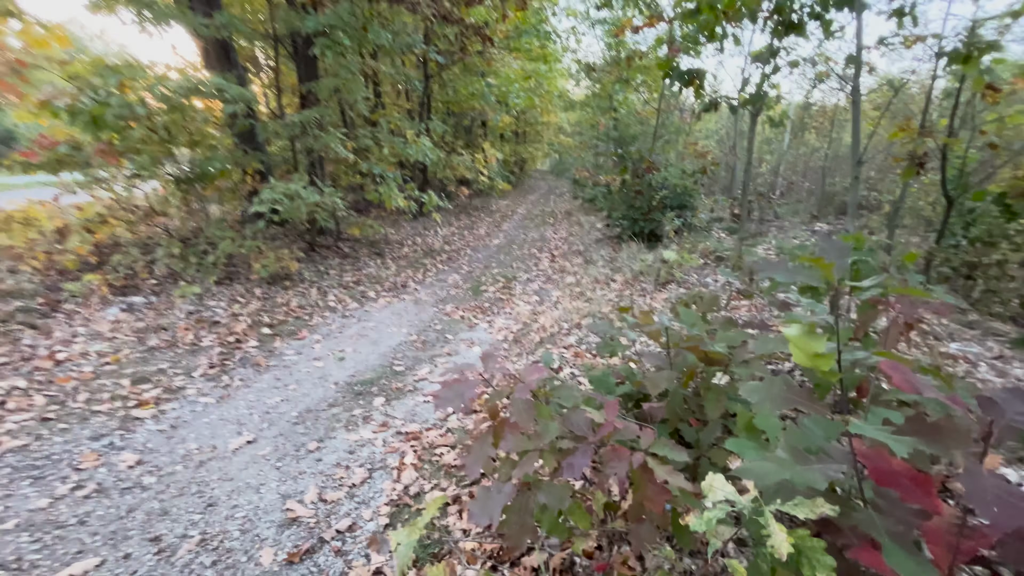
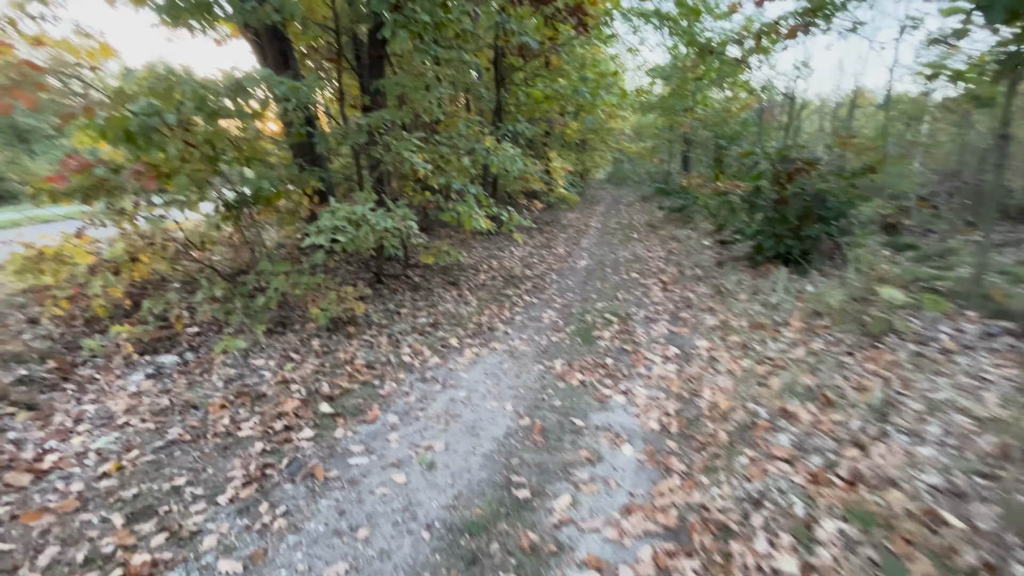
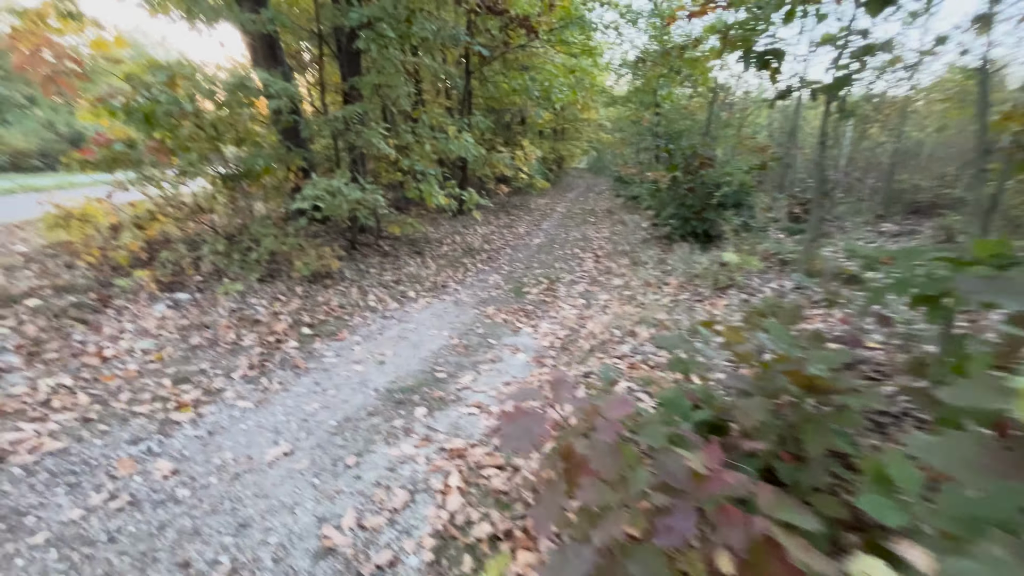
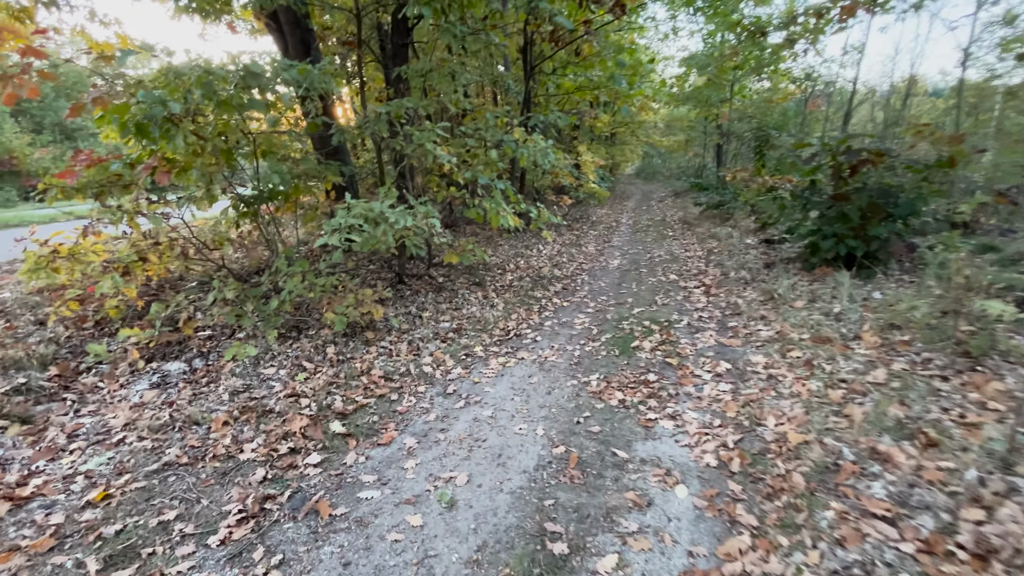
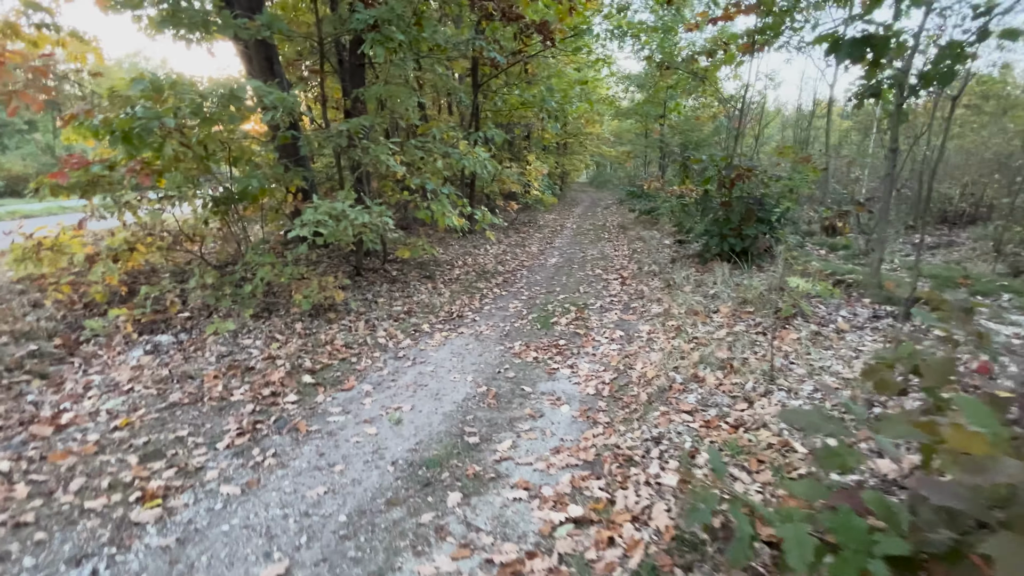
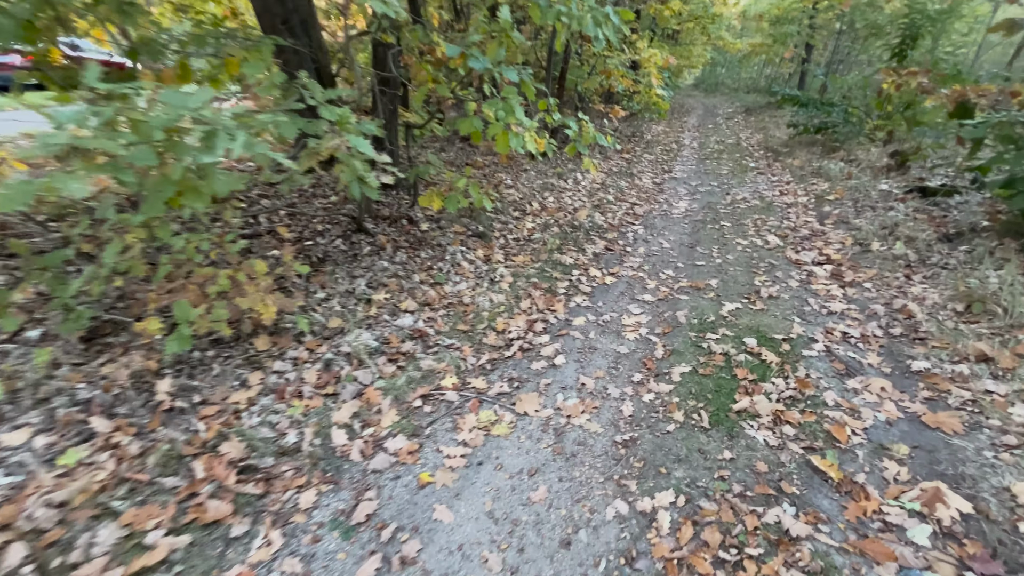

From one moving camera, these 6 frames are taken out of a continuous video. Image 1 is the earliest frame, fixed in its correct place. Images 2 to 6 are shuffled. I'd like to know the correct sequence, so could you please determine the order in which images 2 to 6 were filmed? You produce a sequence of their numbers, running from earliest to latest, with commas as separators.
3, 5, 2, 4, 6
